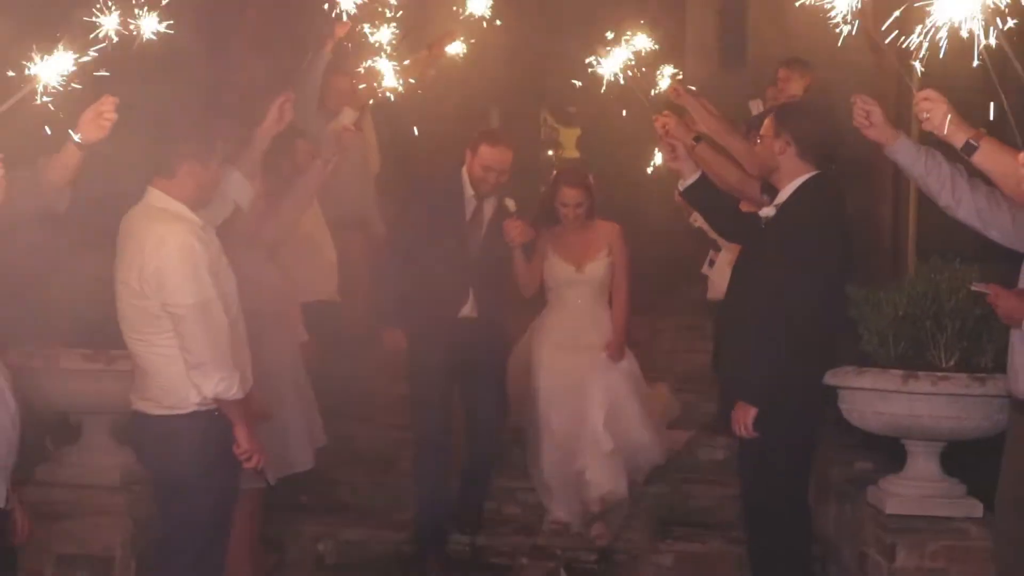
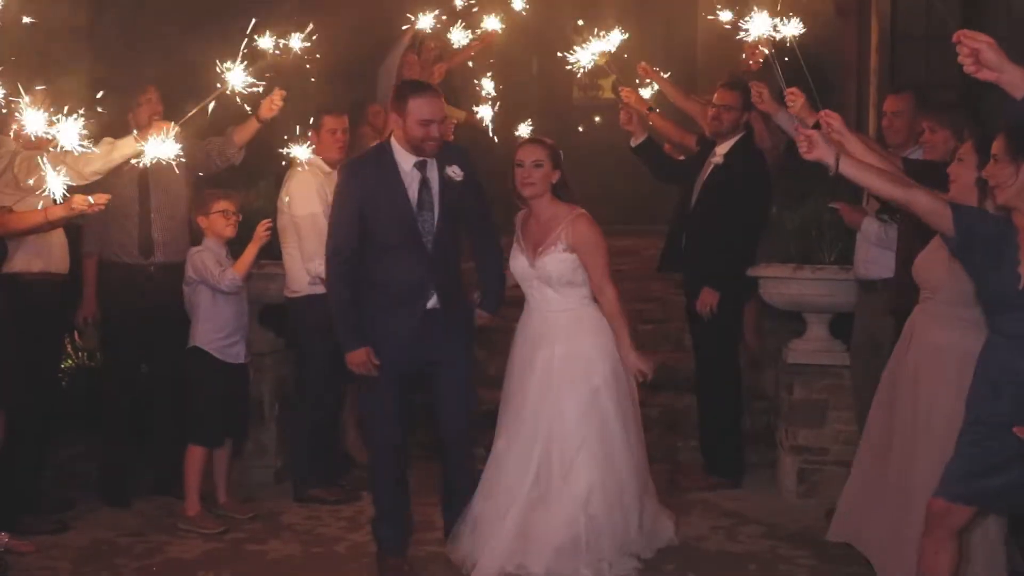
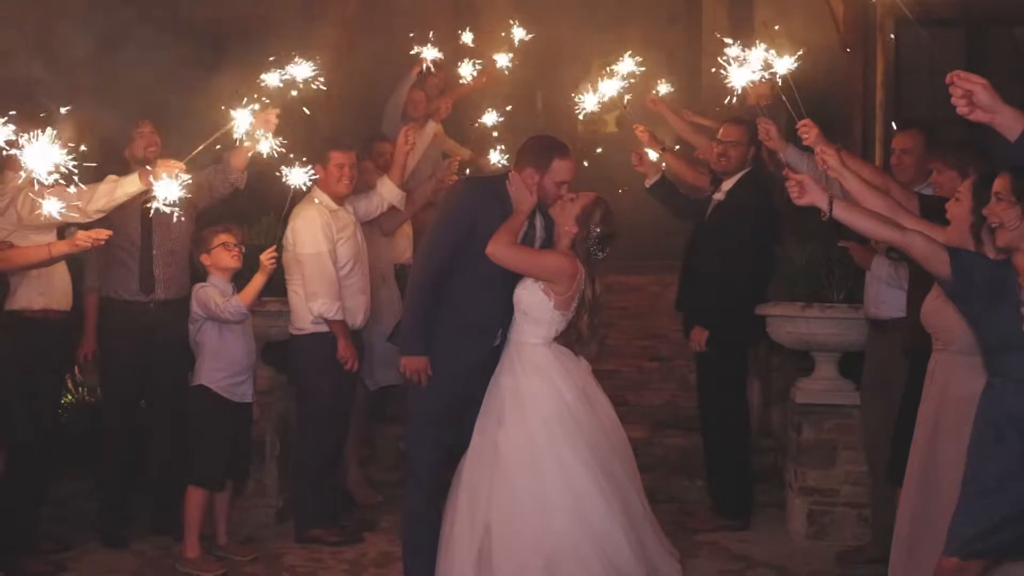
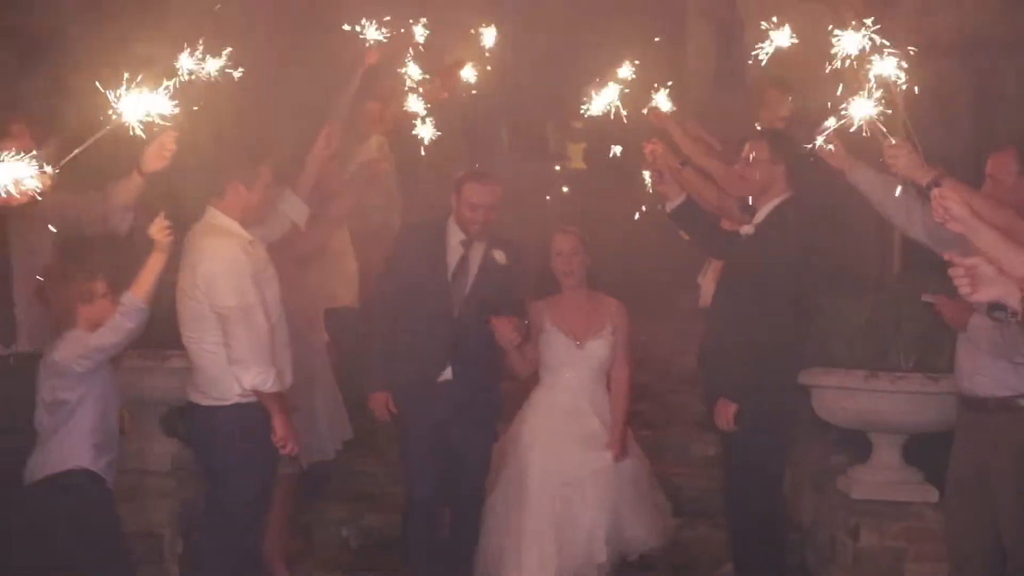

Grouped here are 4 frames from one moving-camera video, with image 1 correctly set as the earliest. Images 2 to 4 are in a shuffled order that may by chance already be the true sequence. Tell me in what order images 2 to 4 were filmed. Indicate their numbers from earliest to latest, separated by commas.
4, 3, 2
